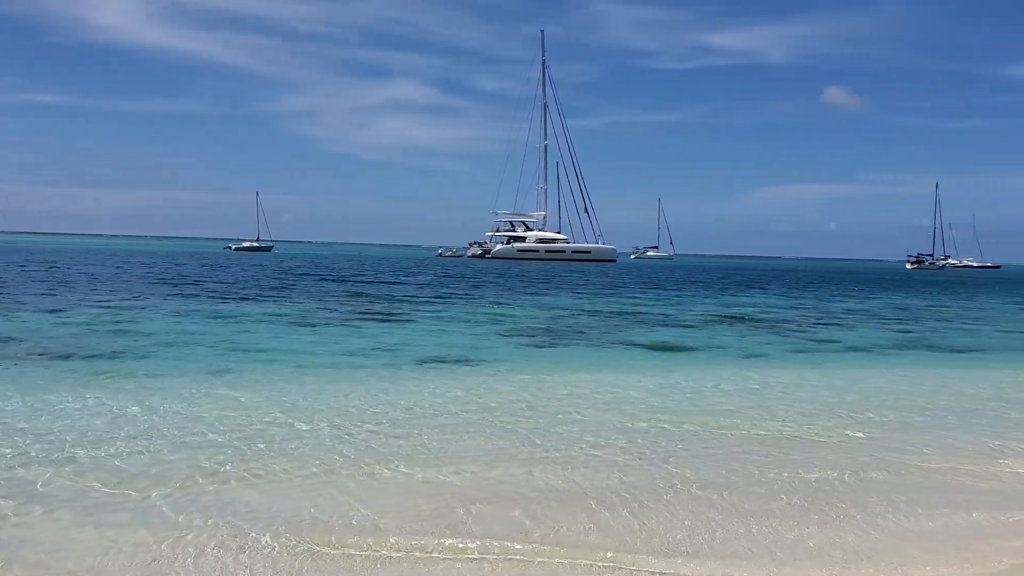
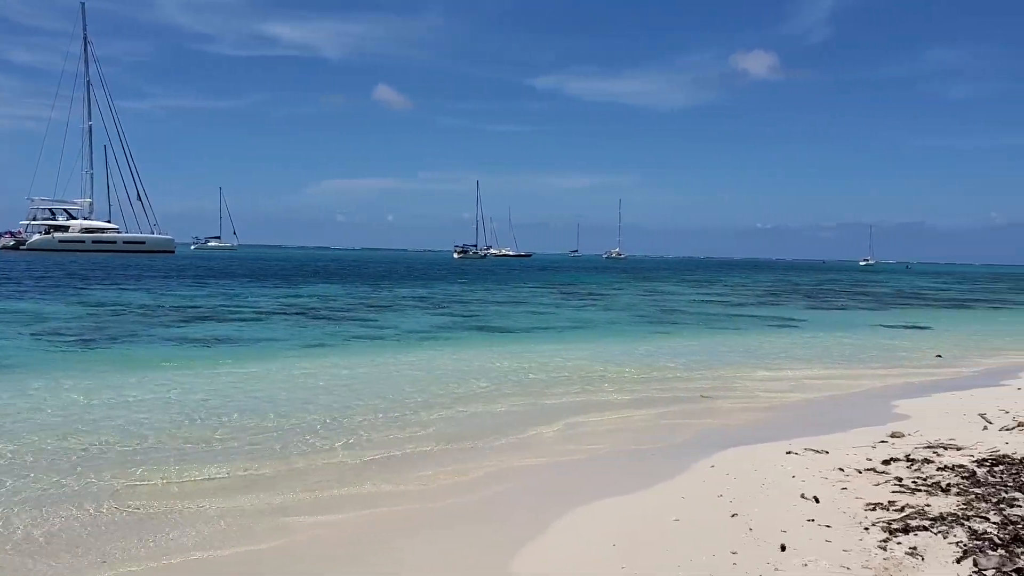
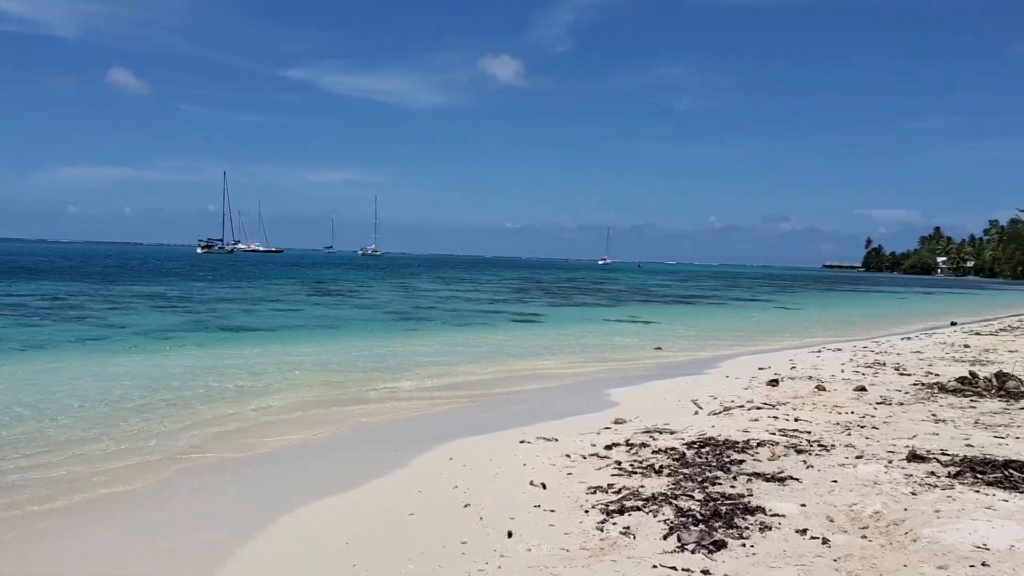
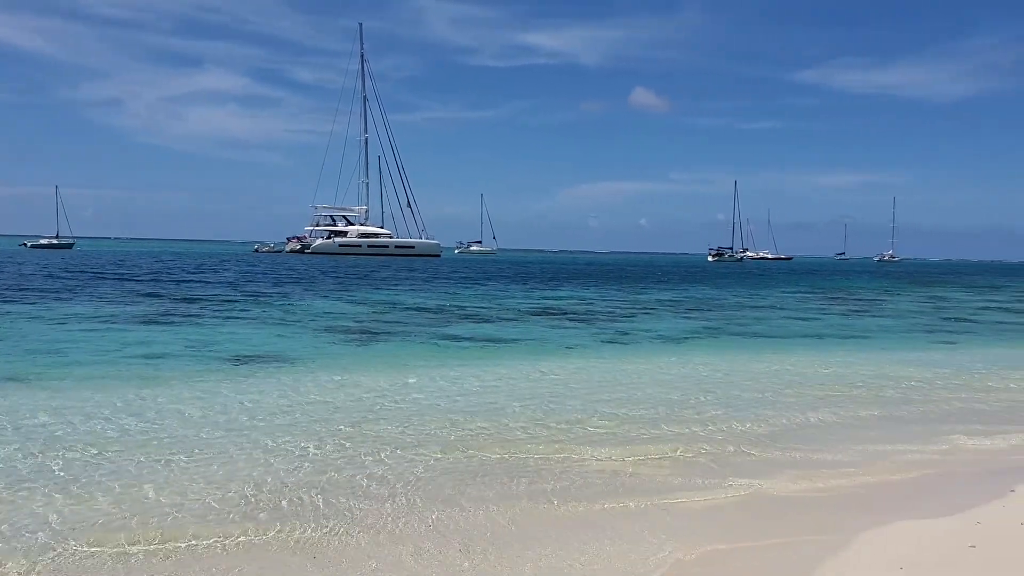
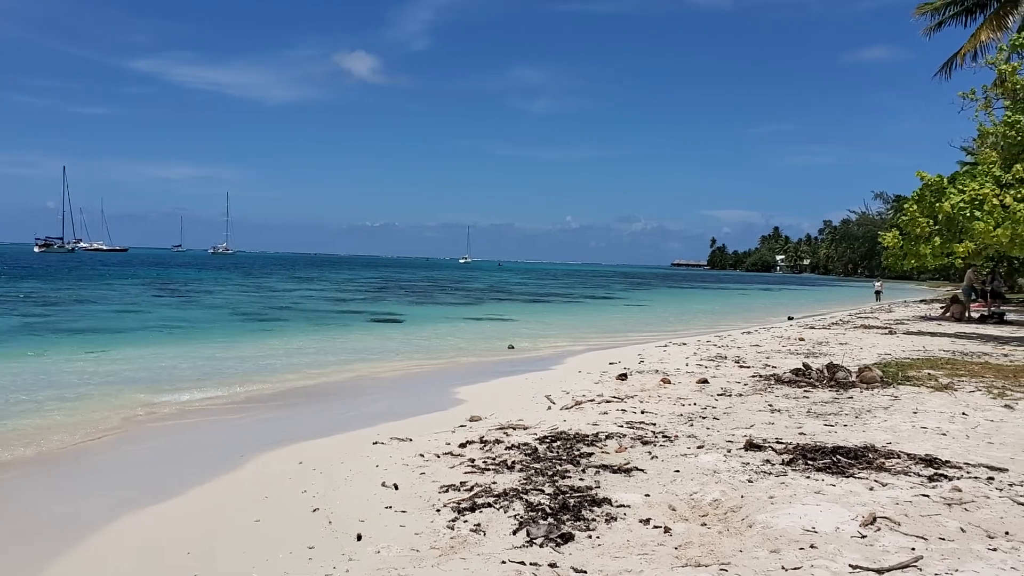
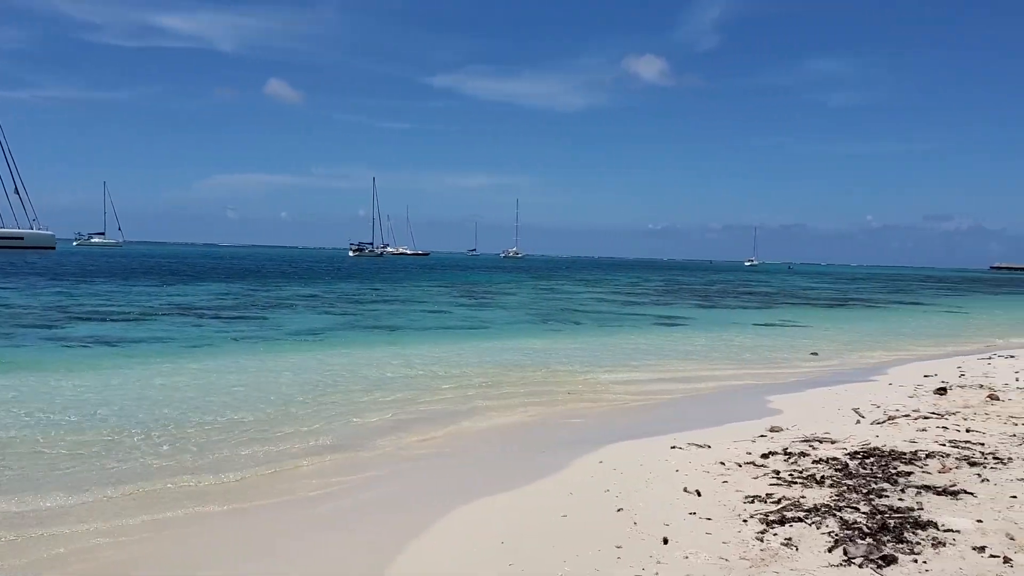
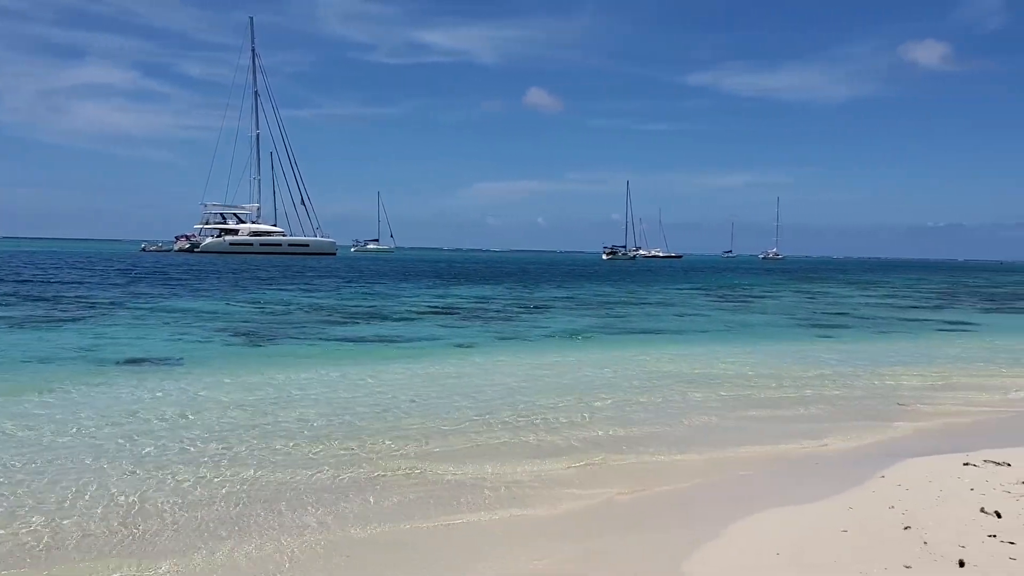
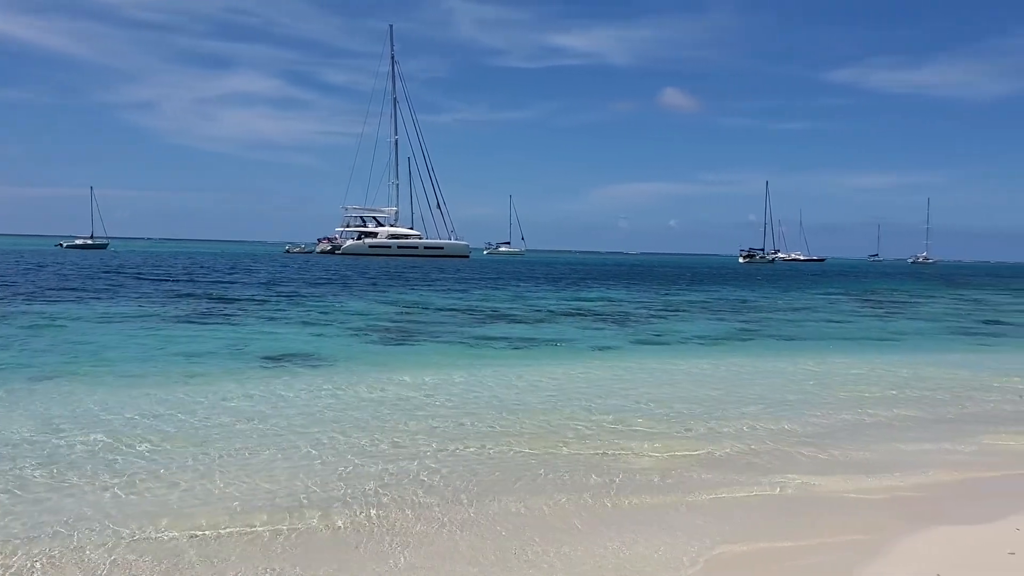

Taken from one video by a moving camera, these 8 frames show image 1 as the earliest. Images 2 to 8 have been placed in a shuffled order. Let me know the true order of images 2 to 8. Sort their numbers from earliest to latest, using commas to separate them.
8, 4, 7, 2, 6, 3, 5
